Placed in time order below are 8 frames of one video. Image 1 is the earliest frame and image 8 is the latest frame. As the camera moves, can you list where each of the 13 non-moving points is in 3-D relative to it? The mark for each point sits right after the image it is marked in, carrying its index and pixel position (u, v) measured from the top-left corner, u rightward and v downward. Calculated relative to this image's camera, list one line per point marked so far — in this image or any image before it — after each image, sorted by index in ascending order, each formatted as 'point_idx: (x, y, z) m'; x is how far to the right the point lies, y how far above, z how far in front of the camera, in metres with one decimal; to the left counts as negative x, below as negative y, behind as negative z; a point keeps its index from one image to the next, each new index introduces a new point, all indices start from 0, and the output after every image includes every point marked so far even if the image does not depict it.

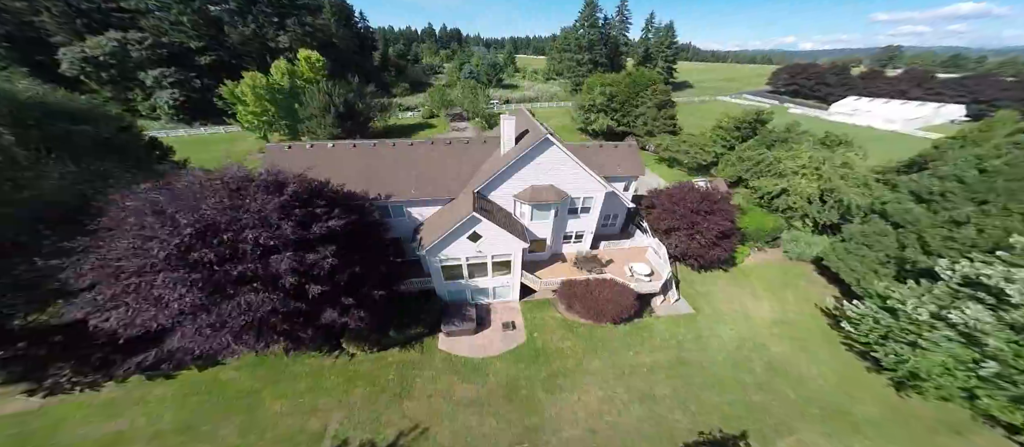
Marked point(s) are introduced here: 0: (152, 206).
0: (-15.3, +0.6, +13.3) m
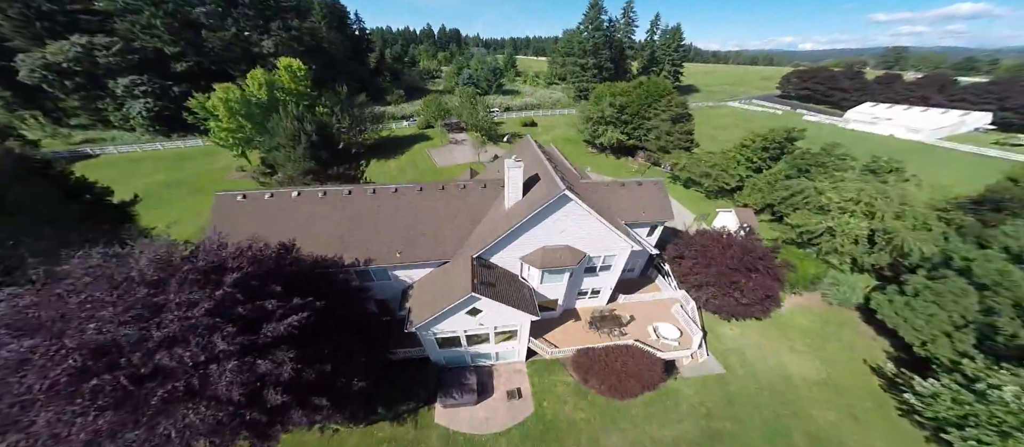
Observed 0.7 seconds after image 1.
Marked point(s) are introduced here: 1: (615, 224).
0: (-15.0, -2.8, +9.7) m
1: (+5.8, -0.4, +17.5) m
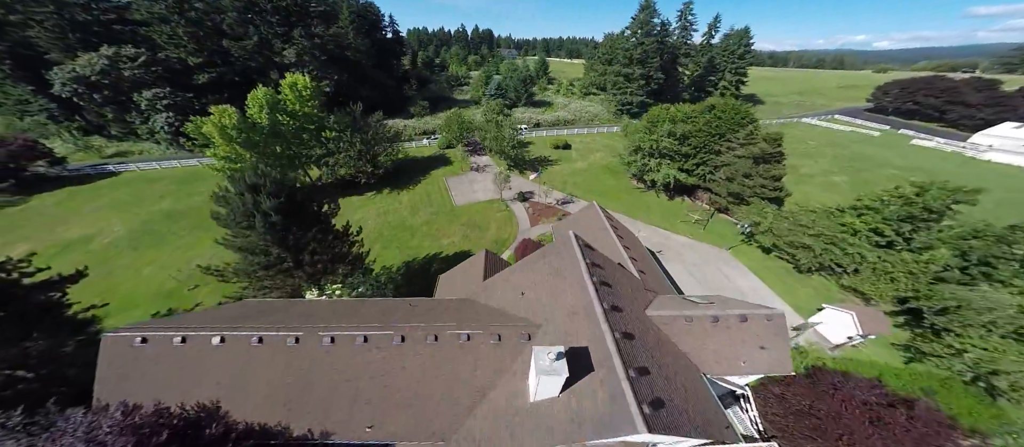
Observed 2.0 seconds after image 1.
0: (-14.7, -8.0, +4.8) m
1: (+6.7, -6.3, +10.8) m
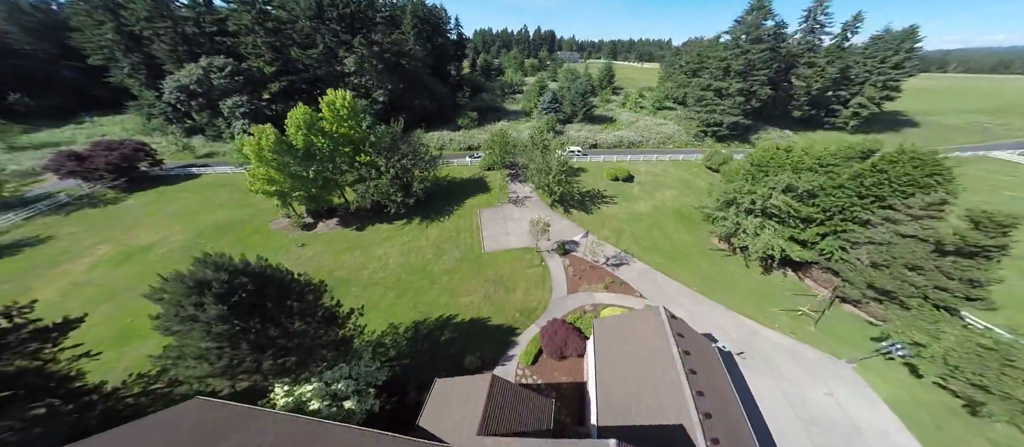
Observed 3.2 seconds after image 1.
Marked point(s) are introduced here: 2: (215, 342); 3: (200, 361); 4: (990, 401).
0: (-17.0, -11.7, +2.5) m
1: (+5.2, -11.8, +4.4) m
2: (-12.1, -4.7, +12.8) m
3: (-13.1, -5.6, +13.2) m
4: (+22.8, -8.7, +14.3) m
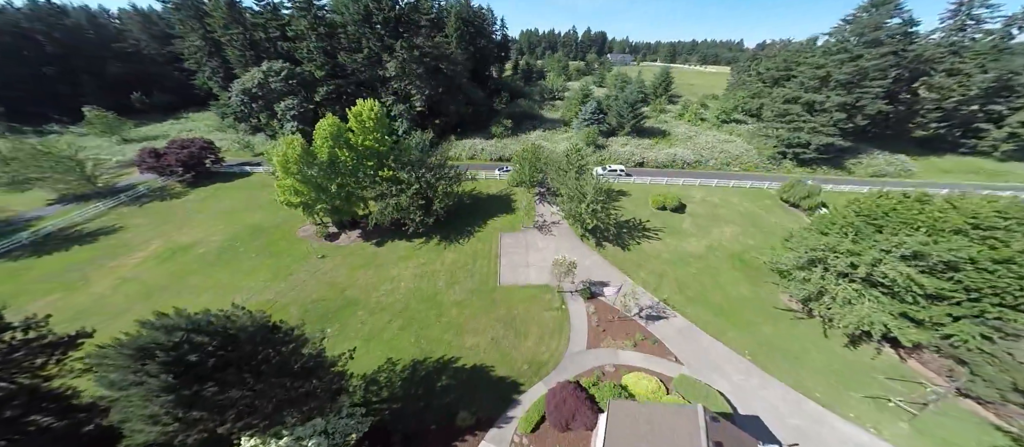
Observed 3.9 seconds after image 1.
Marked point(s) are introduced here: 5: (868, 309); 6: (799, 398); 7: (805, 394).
0: (-19.6, -13.2, +1.7) m
1: (+2.7, -14.7, +0.5) m
2: (-12.8, -6.5, +11.2) m
3: (-13.7, -7.3, +11.7) m
4: (+21.6, -12.8, +7.8) m
5: (+20.2, -4.9, +17.8) m
6: (+17.2, -10.7, +18.2) m
7: (+17.8, -10.6, +18.6) m
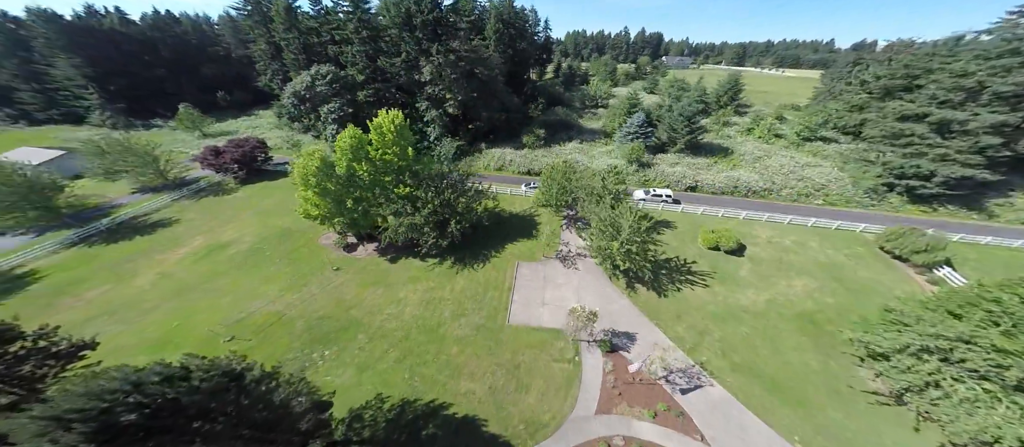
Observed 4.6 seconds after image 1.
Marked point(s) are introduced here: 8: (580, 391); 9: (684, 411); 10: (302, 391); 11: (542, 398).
0: (-22.3, -14.2, +1.3) m
1: (-0.6, -17.2, -2.9) m
2: (-14.0, -8.0, +9.7) m
3: (-14.8, -8.8, +10.4) m
4: (+19.2, -16.5, +1.7) m
5: (+19.7, -8.5, +11.8) m
6: (+16.4, -14.2, +12.6) m
7: (+17.1, -14.1, +12.9) m
8: (+4.6, -10.6, +19.0) m
9: (+10.8, -11.2, +18.1) m
10: (-11.6, -9.2, +17.3) m
11: (+2.0, -10.8, +18.9) m
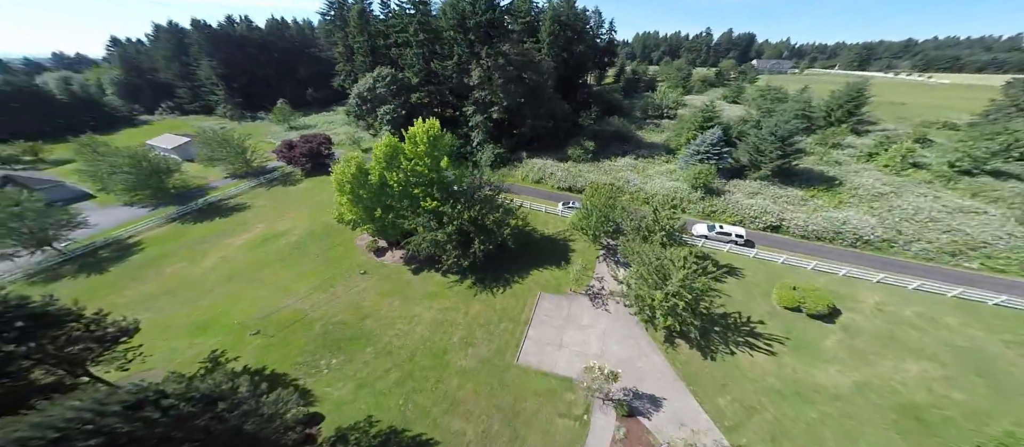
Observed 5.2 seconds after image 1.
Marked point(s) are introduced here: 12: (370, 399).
0: (-25.6, -14.0, +2.6) m
1: (-5.3, -18.9, -5.4) m
2: (-15.3, -8.6, +9.3) m
3: (-16.1, -9.3, +10.1) m
4: (+15.0, -20.0, -4.3) m
5: (+18.0, -12.2, +5.4) m
6: (+14.4, -17.5, +6.9) m
7: (+15.1, -17.5, +7.0) m
8: (+4.3, -12.9, +15.2) m
9: (+10.1, -14.1, +13.2) m
10: (-11.8, -10.1, +16.3) m
11: (+1.7, -12.9, +15.6) m
12: (-8.9, -11.6, +19.7) m
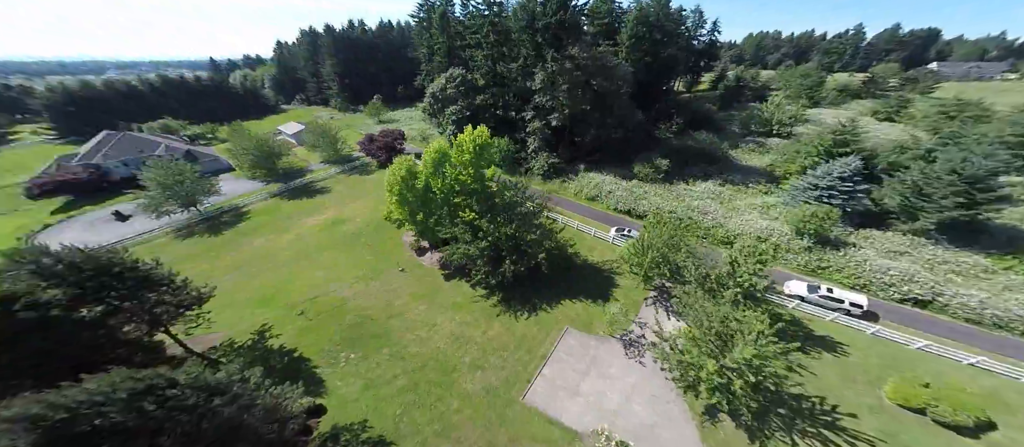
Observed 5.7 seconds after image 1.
0: (-28.7, -11.8, +5.9) m
1: (-11.5, -19.0, -6.3) m
2: (-16.7, -7.9, +10.1) m
3: (-17.3, -8.5, +11.1) m
4: (+8.2, -22.7, -9.8) m
5: (+14.2, -15.5, -1.1) m
6: (+10.4, -20.4, +1.2) m
7: (+11.1, -20.5, +1.2) m
8: (+3.1, -14.8, +11.6) m
9: (+8.1, -16.6, +8.3) m
10: (-11.9, -9.9, +16.2) m
11: (+0.7, -14.4, +12.5) m
12: (-8.5, -11.9, +18.9) m
